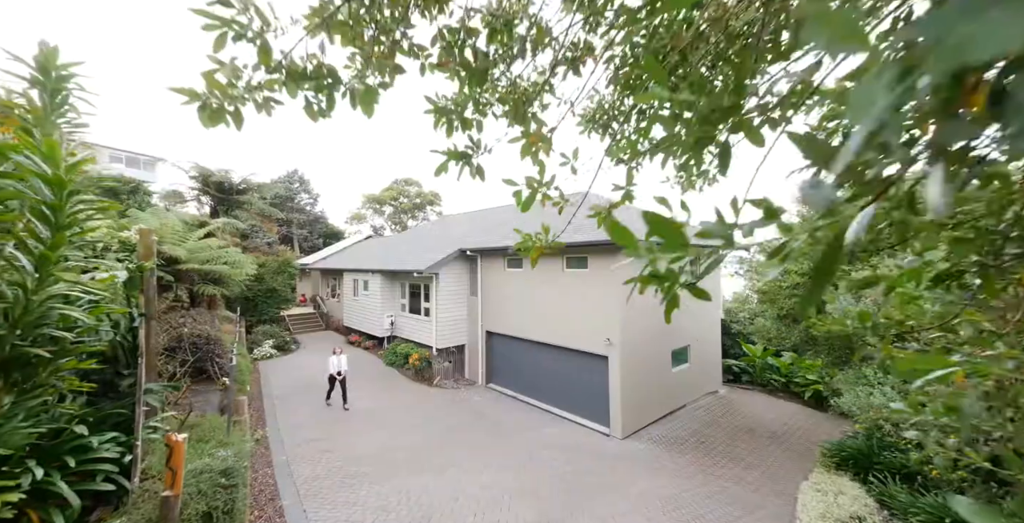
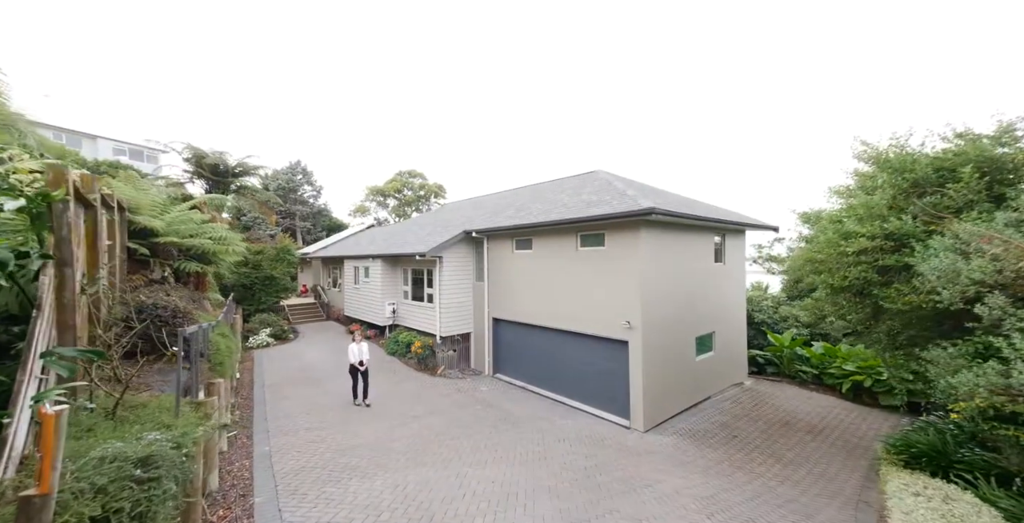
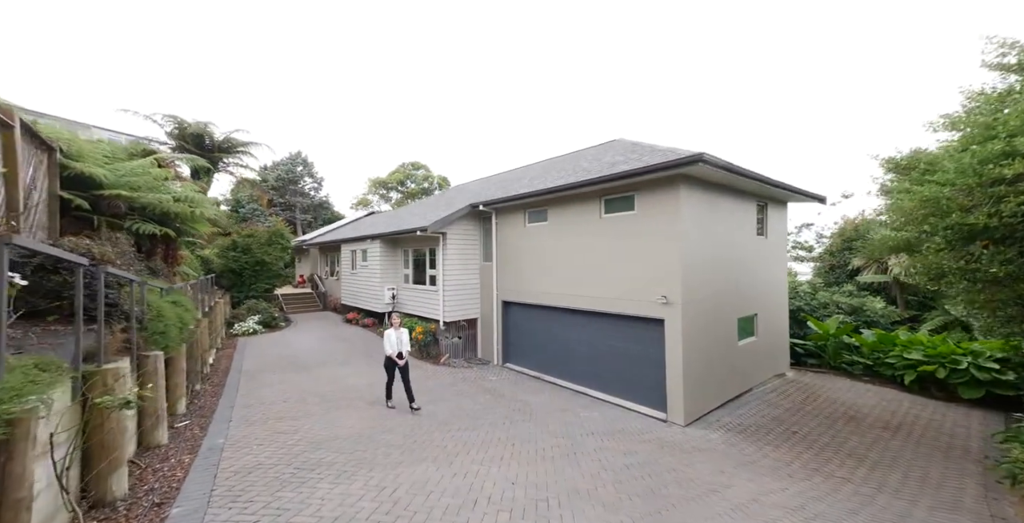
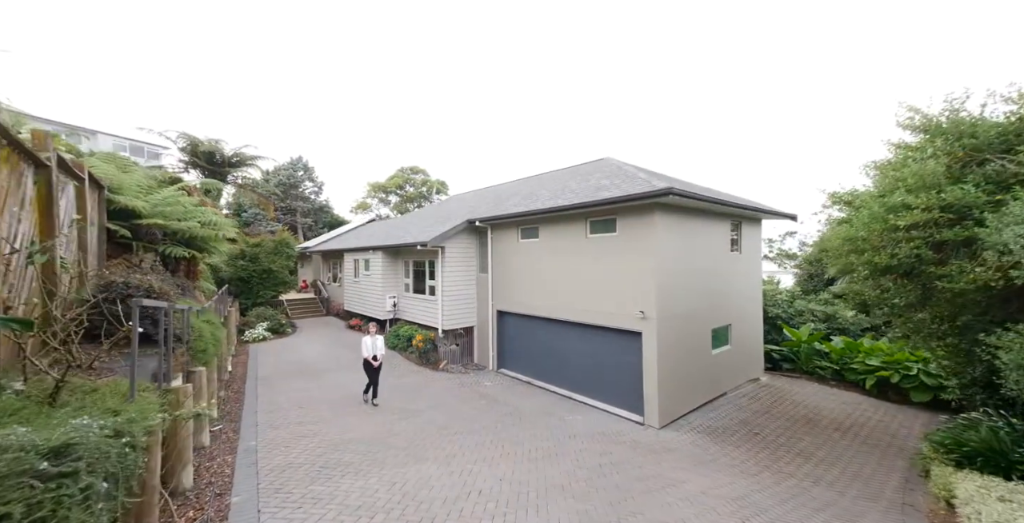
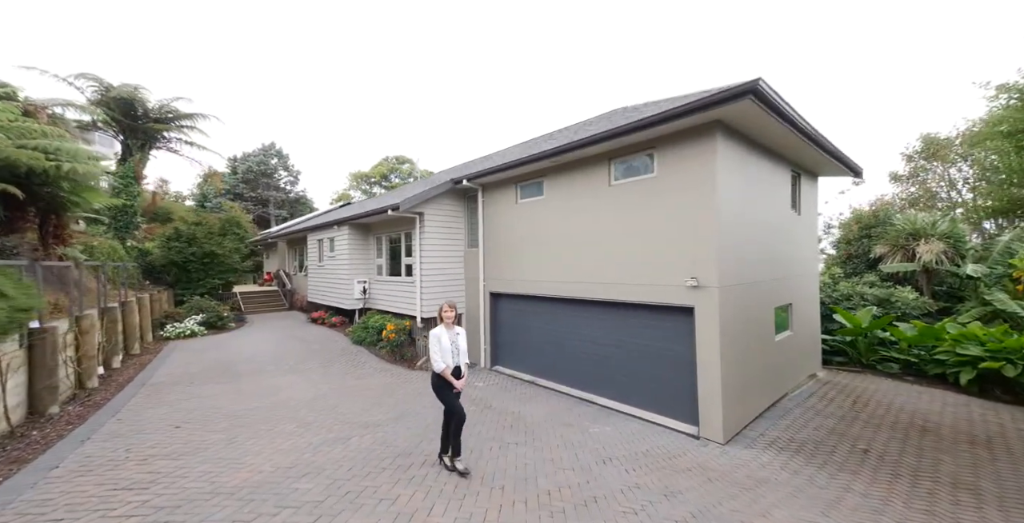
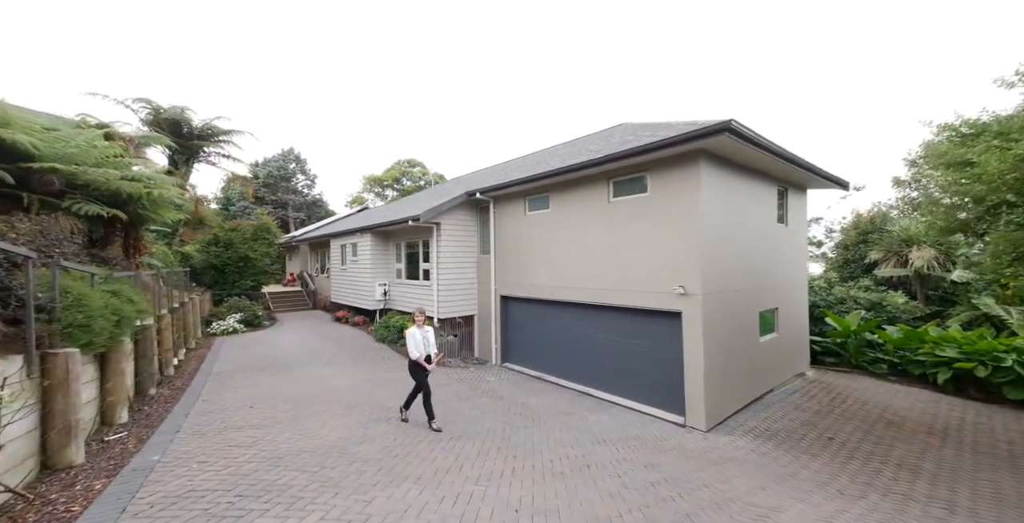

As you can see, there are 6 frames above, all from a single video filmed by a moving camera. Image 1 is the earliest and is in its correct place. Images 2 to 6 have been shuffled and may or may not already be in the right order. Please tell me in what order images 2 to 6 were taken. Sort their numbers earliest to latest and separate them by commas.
2, 4, 3, 6, 5
